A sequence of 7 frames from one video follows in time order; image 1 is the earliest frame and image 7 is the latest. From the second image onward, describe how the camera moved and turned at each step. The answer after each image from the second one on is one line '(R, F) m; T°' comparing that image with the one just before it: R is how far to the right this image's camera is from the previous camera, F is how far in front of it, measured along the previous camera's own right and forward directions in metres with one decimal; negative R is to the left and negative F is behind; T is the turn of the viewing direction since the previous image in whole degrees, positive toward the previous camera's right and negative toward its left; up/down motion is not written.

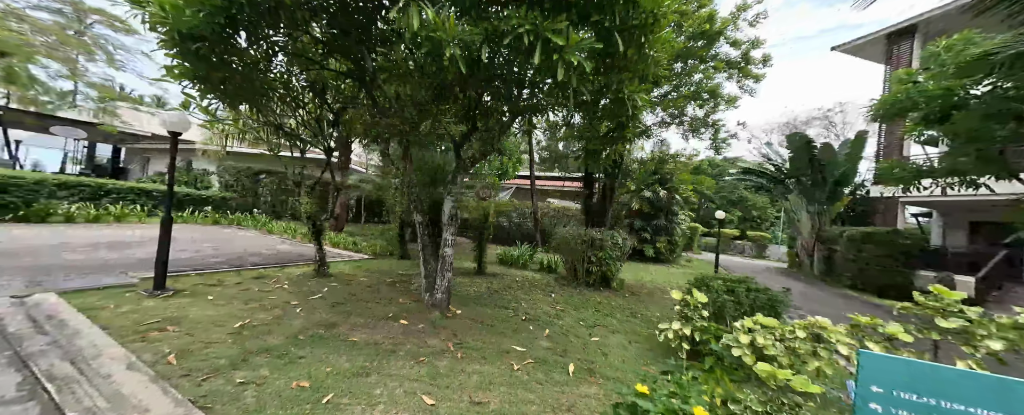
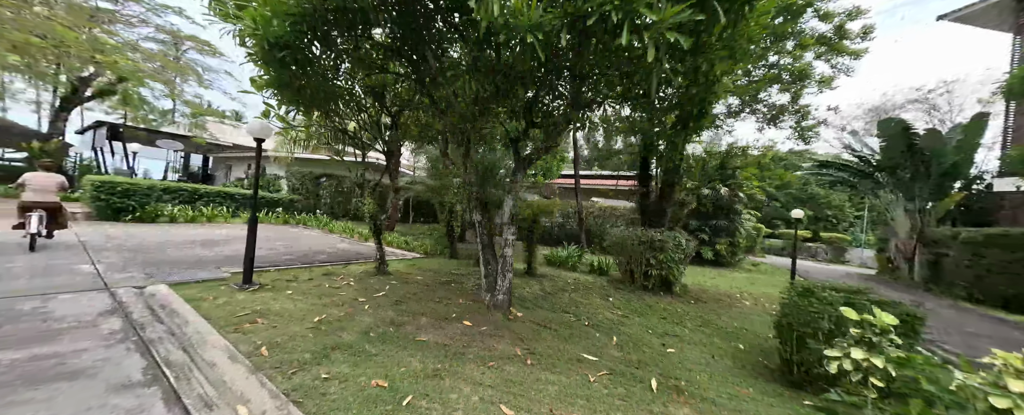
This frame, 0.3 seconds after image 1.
(-0.3, +0.1) m; -7°
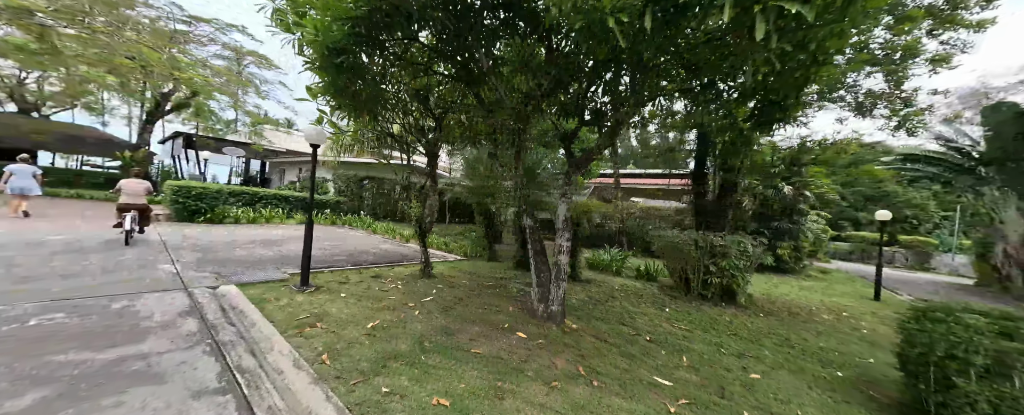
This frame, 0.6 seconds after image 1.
(-0.3, +0.2) m; -6°
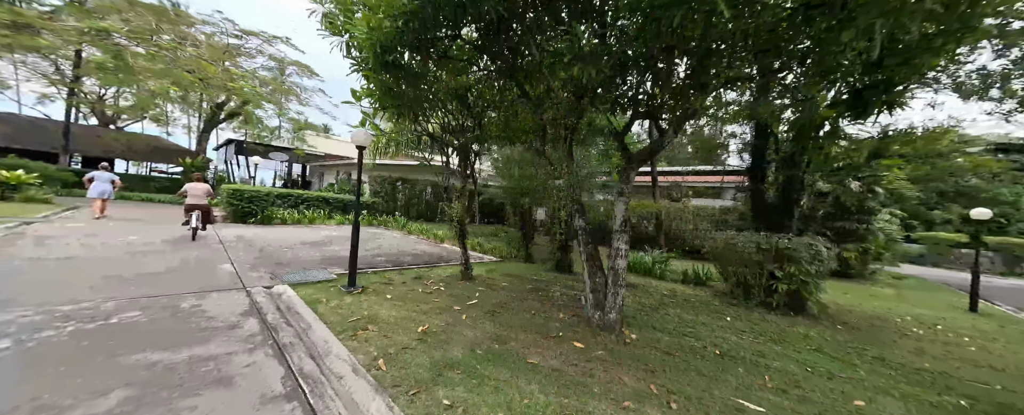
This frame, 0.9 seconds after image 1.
(-0.3, +0.2) m; -5°
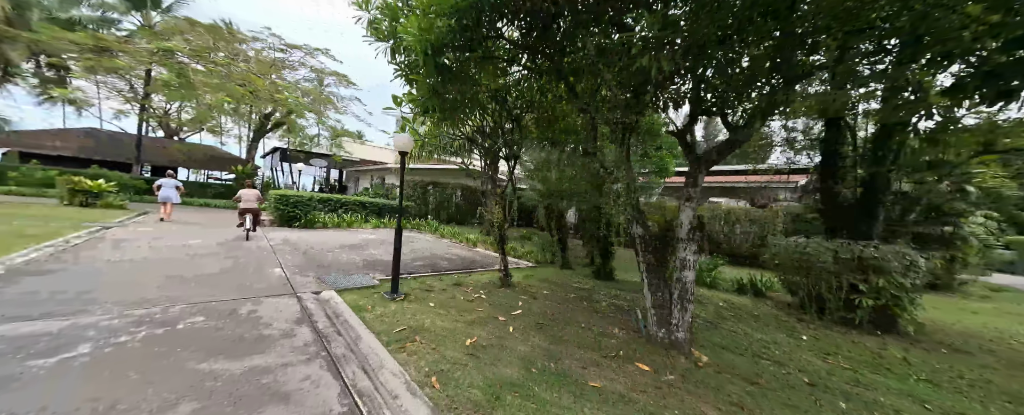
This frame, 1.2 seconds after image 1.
(-0.3, +0.2) m; -5°
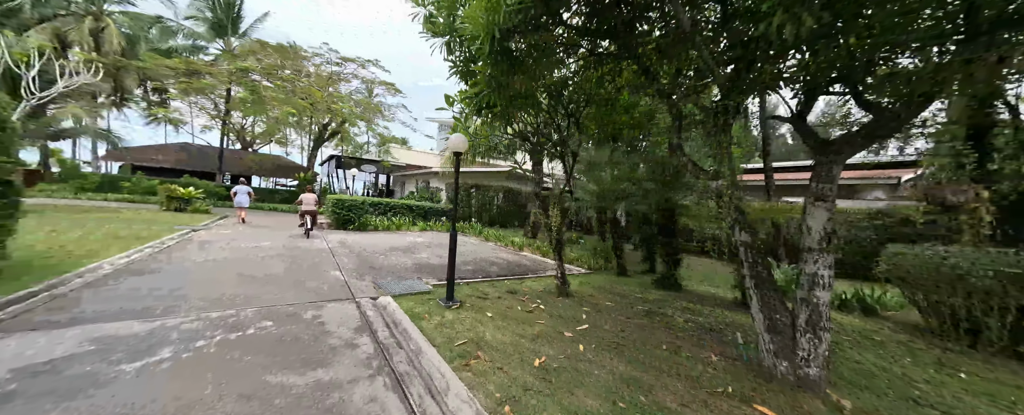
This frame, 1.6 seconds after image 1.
(-0.3, +0.3) m; -7°
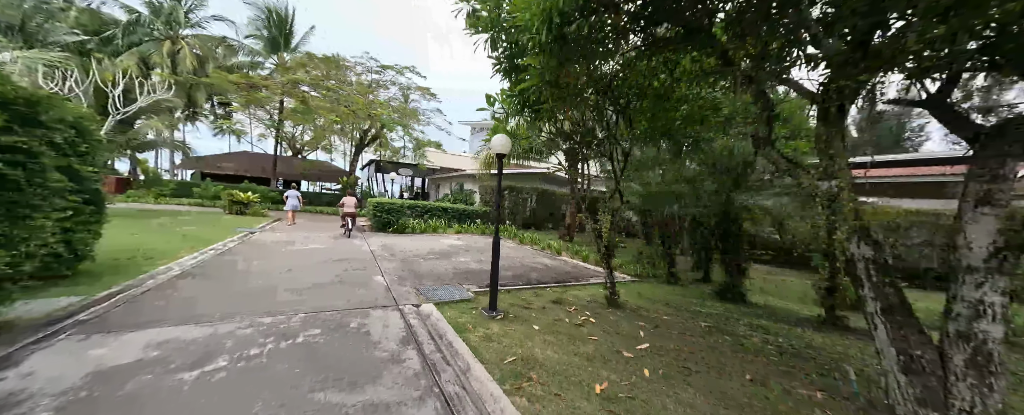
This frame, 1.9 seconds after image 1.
(-0.2, +0.3) m; -6°
